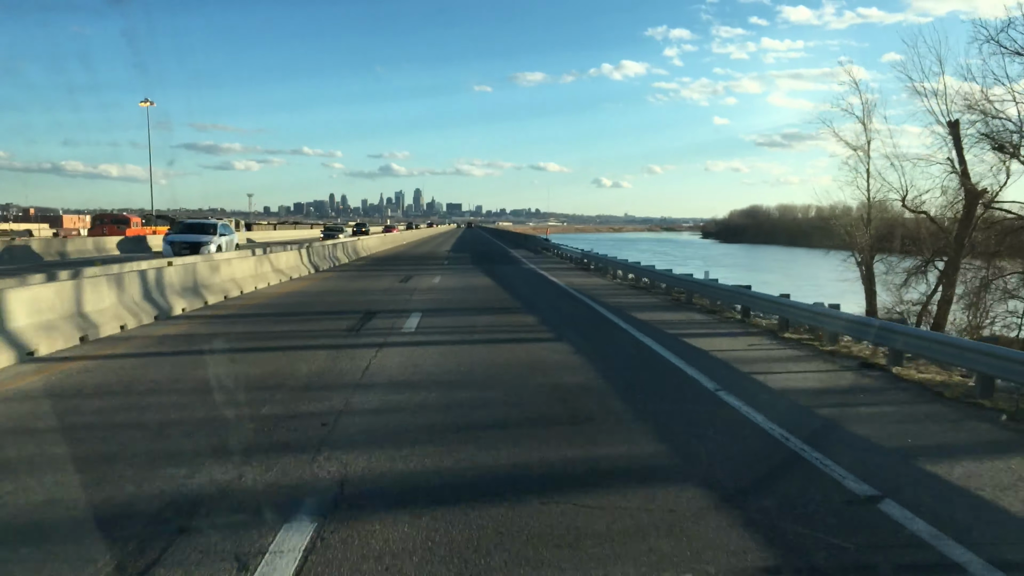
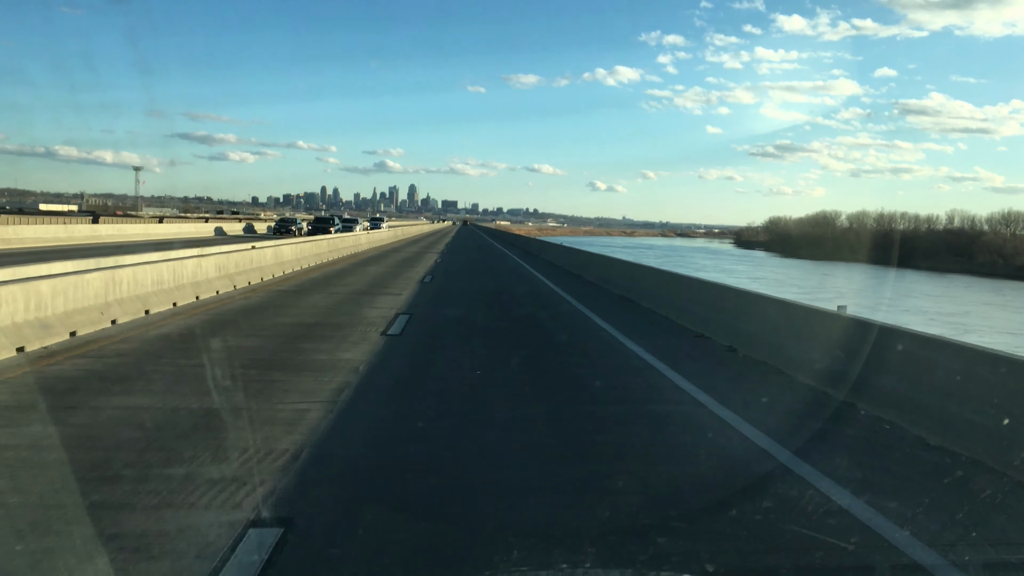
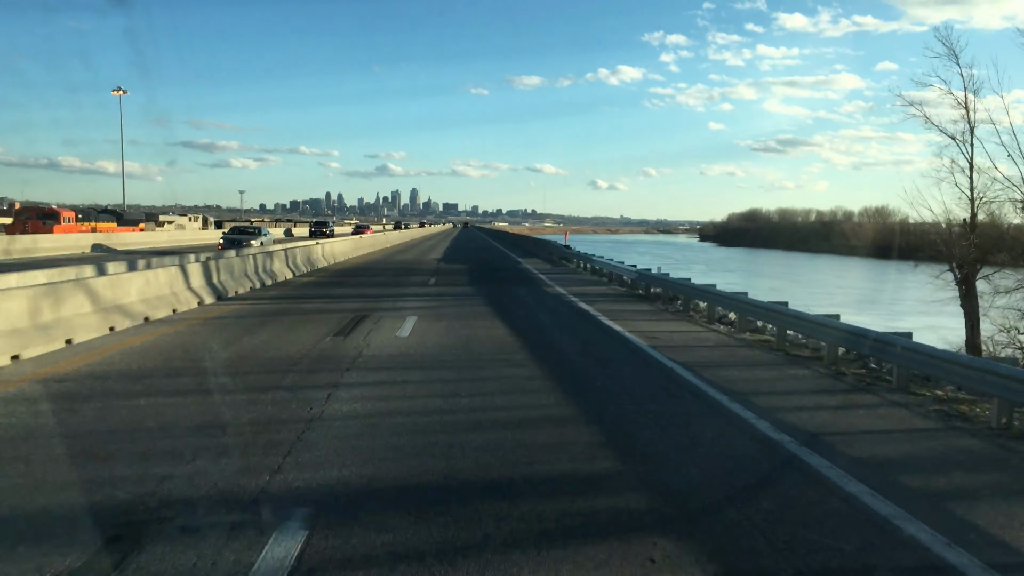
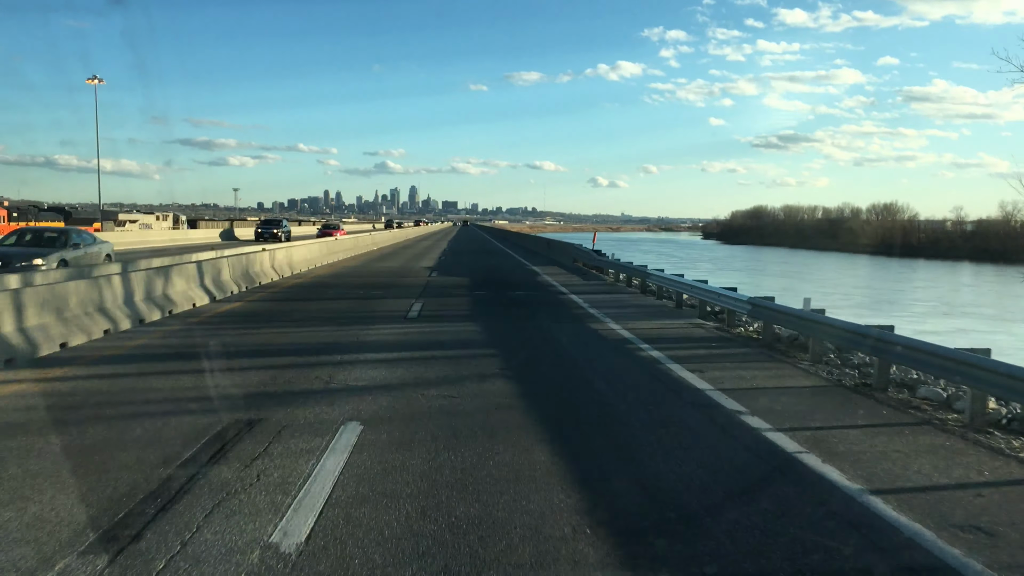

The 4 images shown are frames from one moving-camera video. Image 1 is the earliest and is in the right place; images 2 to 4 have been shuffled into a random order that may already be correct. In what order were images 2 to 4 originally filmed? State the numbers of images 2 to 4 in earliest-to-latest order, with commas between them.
3, 4, 2
